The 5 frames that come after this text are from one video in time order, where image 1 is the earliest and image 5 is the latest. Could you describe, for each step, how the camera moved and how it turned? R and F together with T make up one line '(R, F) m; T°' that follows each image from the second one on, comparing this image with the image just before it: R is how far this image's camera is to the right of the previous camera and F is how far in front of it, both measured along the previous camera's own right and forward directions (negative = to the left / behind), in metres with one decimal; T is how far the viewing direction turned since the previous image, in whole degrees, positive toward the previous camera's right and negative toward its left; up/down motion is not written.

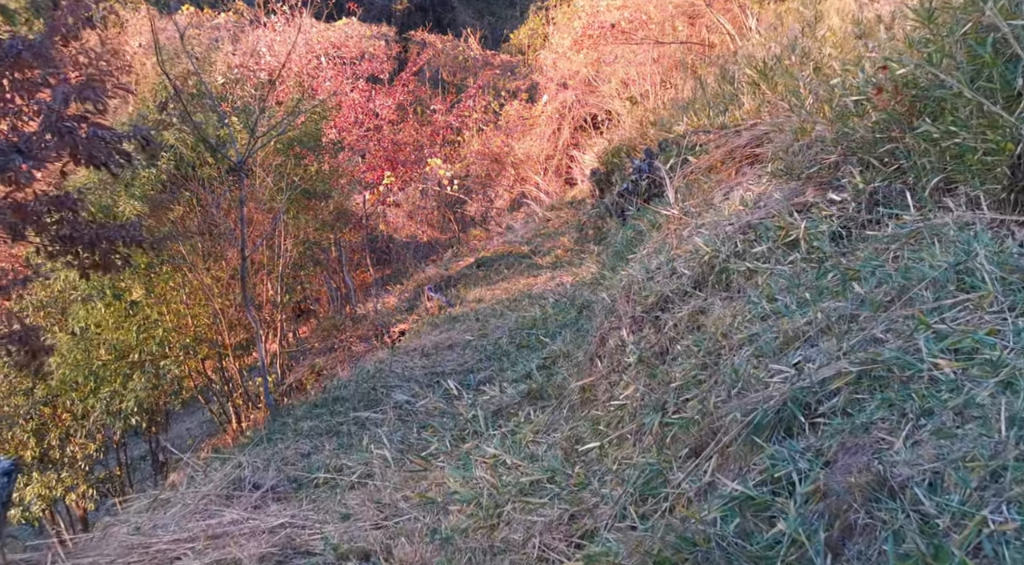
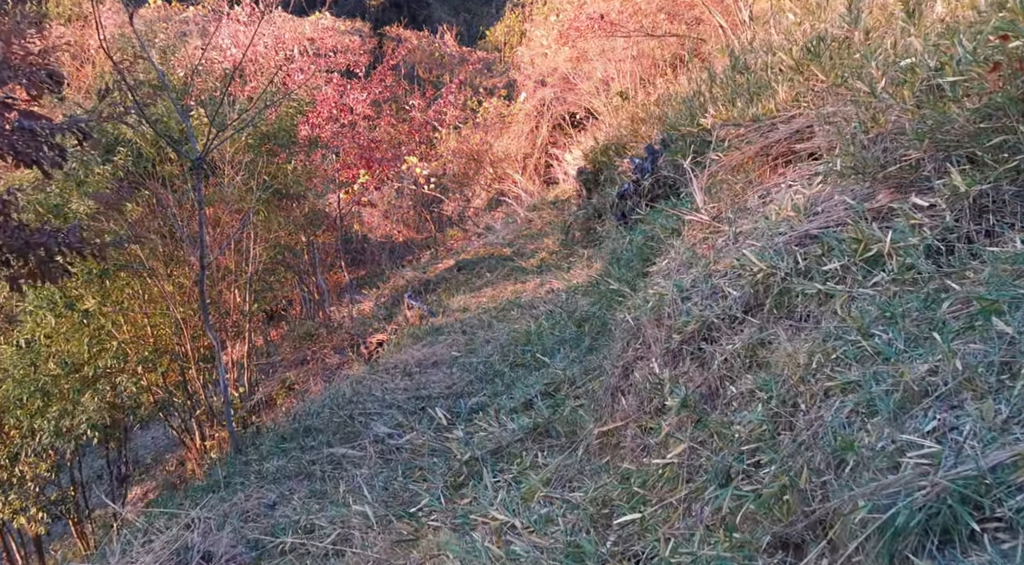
(-0.1, +0.8) m; +1°
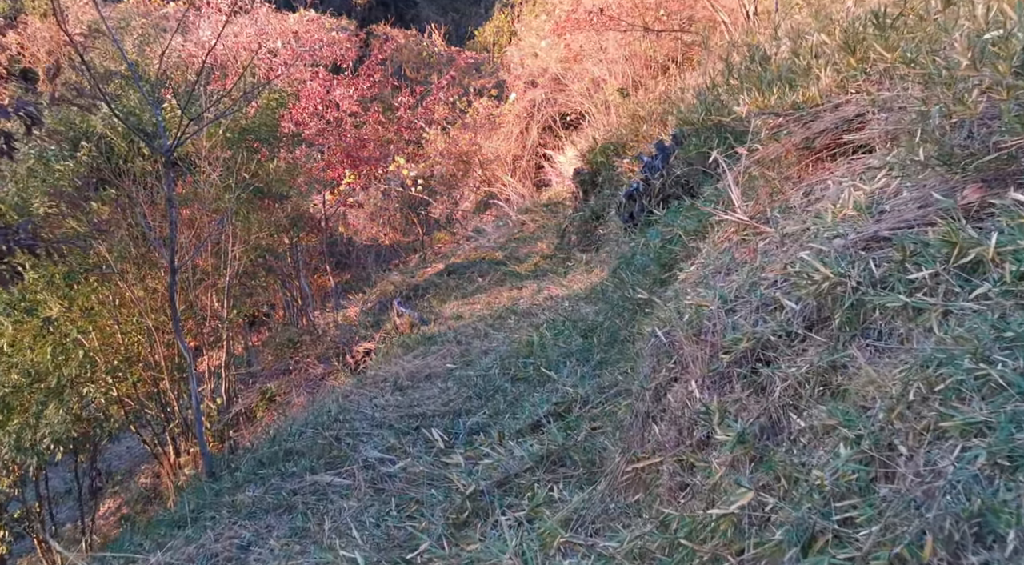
(-0.1, +0.5) m; +1°
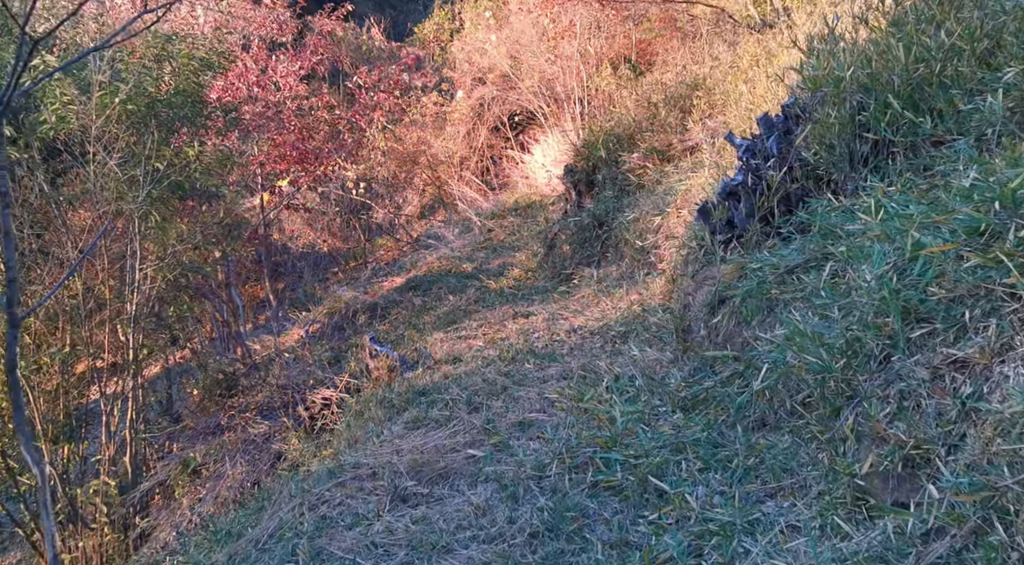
(-0.5, +2.4) m; +4°
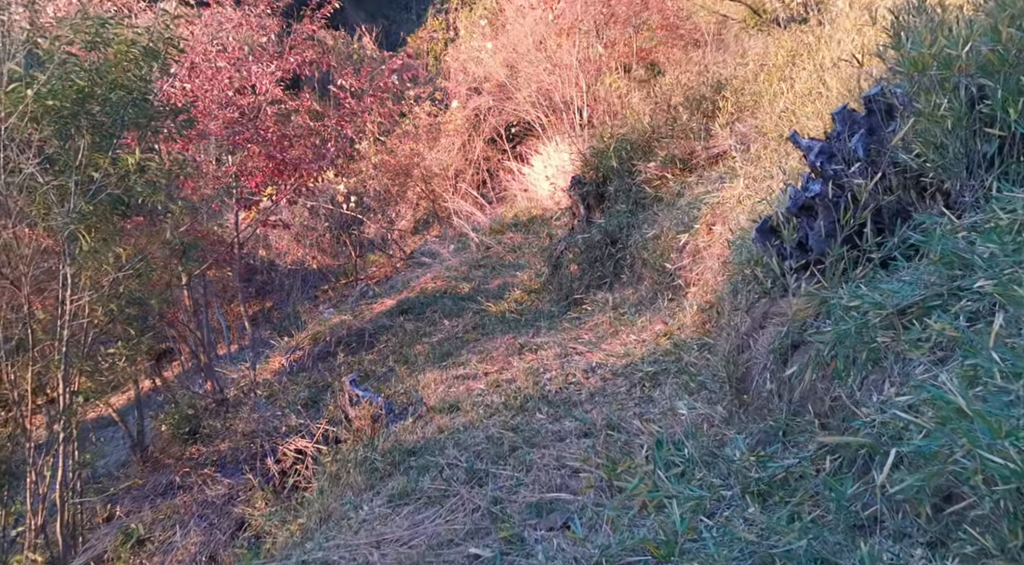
(-0.1, +1.1) m; 0°
